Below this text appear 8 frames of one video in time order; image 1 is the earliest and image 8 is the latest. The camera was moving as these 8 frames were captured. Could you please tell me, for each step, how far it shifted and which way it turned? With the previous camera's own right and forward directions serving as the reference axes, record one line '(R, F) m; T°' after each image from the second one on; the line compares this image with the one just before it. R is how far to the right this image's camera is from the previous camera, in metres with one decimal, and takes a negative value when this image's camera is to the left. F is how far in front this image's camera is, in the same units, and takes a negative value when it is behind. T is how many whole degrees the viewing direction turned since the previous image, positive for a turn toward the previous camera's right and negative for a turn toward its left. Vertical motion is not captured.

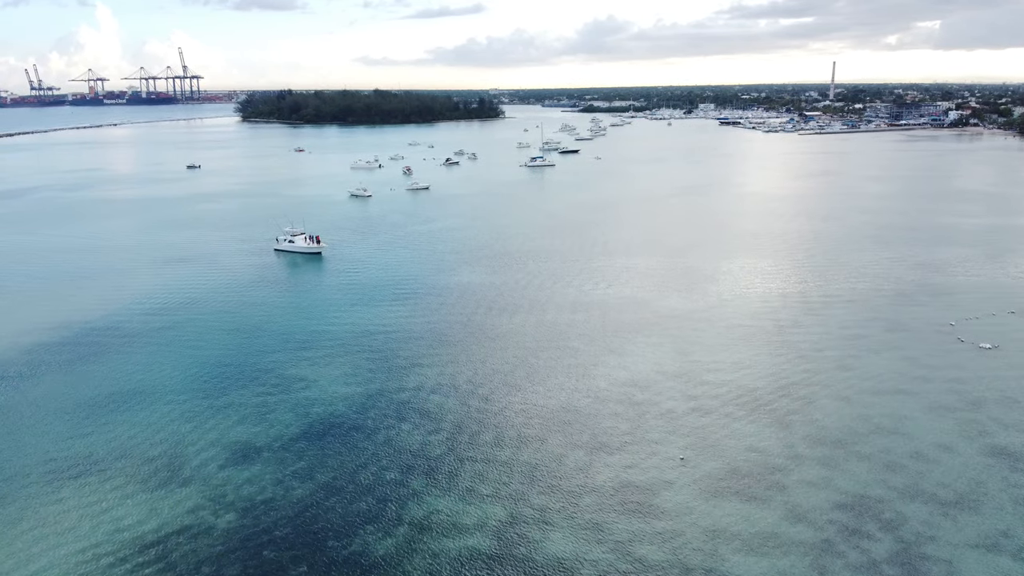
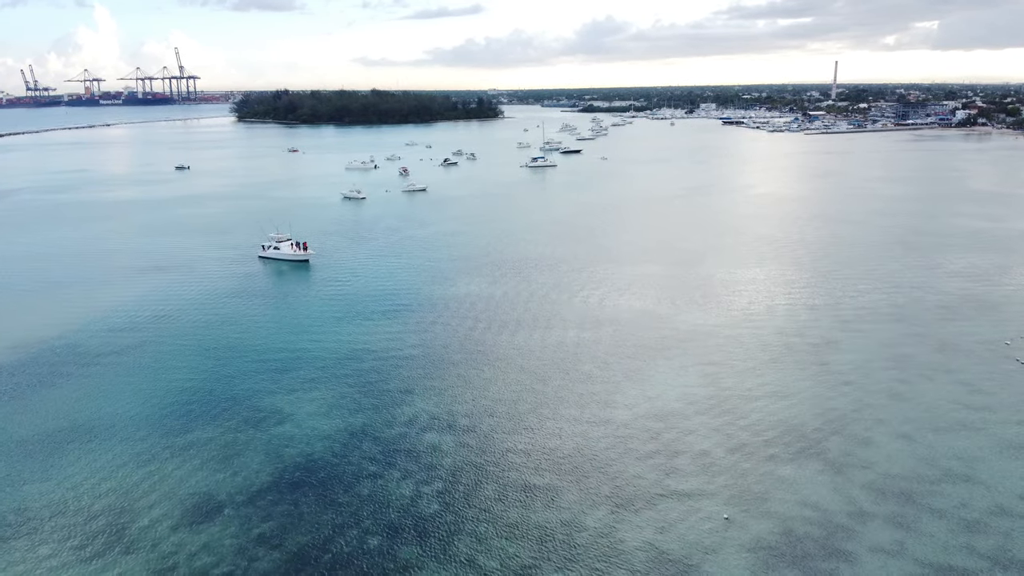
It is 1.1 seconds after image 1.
(-0.1, +0.9) m; 0°
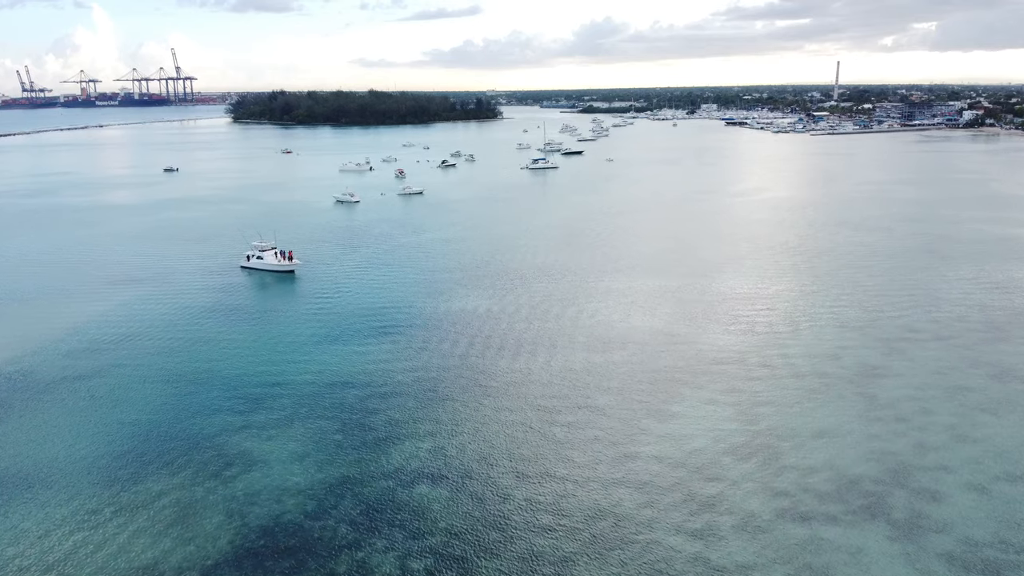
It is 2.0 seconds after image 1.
(0.0, +0.8) m; 0°
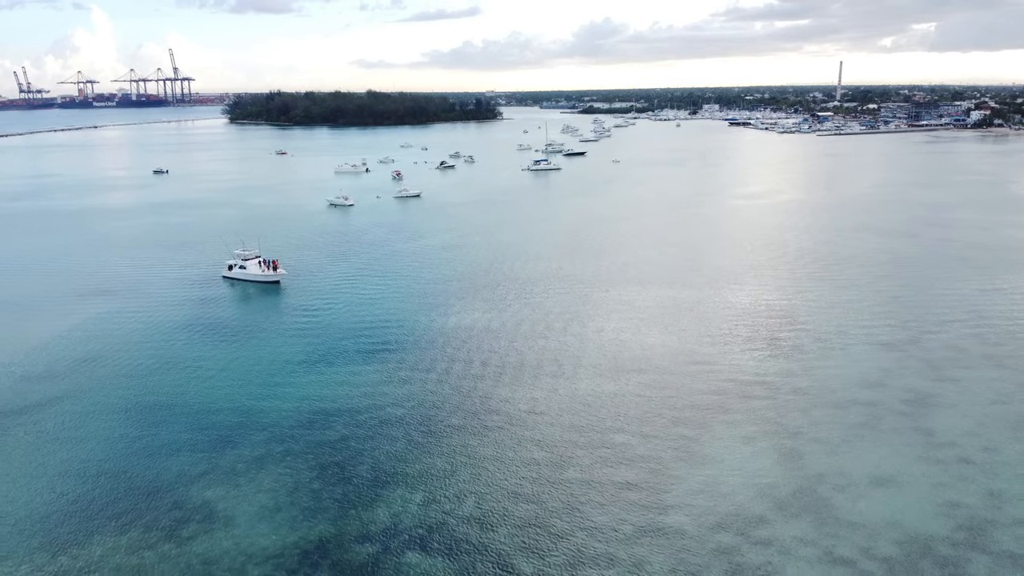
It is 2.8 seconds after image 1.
(0.0, +0.8) m; 0°
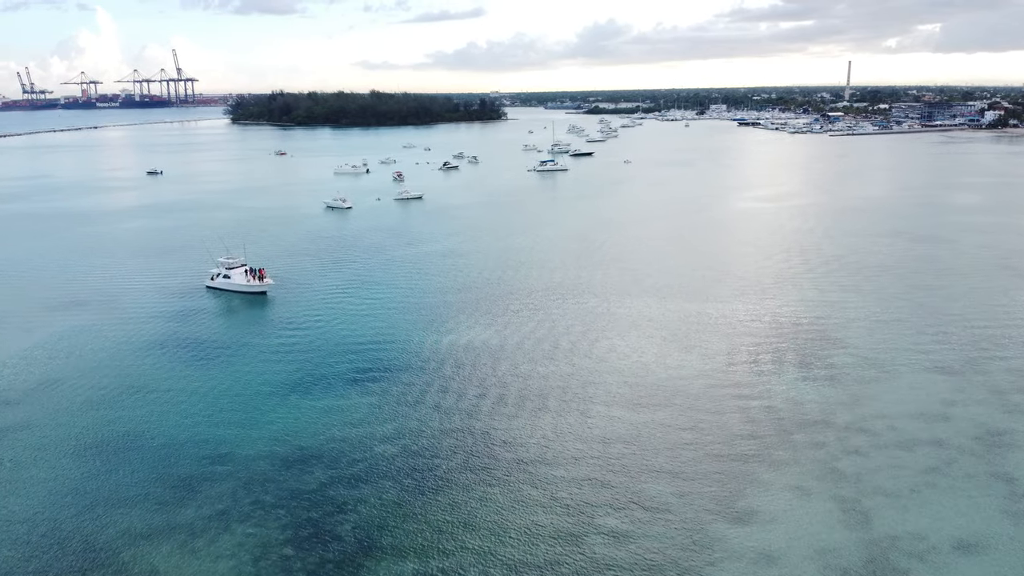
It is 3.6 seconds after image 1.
(0.0, +0.8) m; 0°
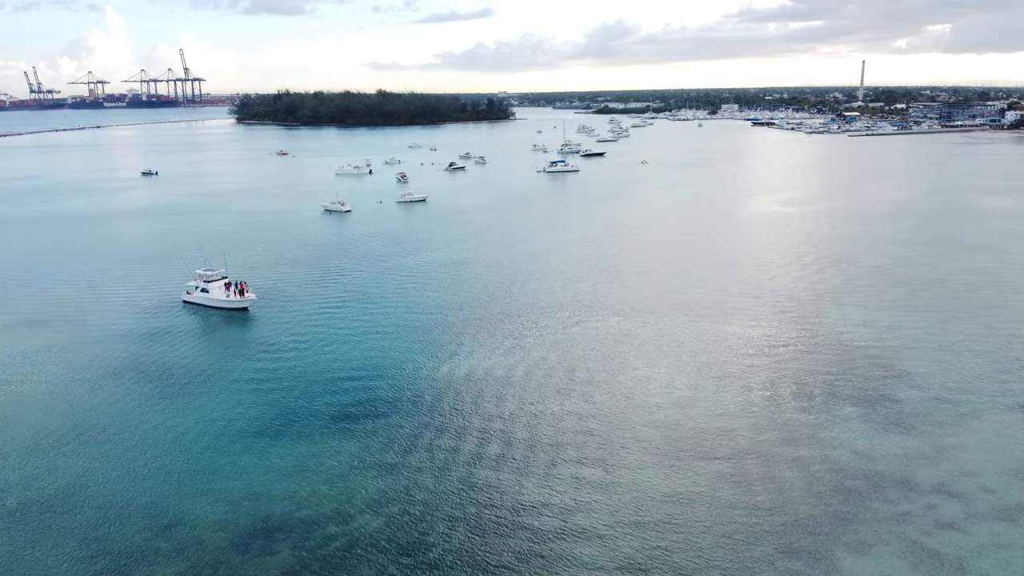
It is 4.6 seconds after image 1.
(0.0, +0.9) m; 0°
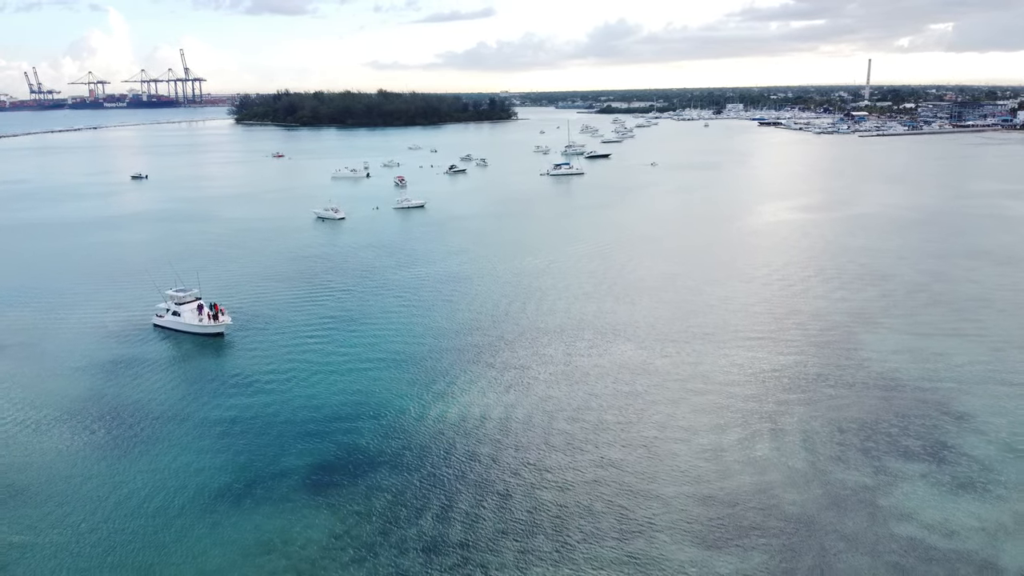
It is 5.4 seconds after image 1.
(0.0, +0.8) m; 0°
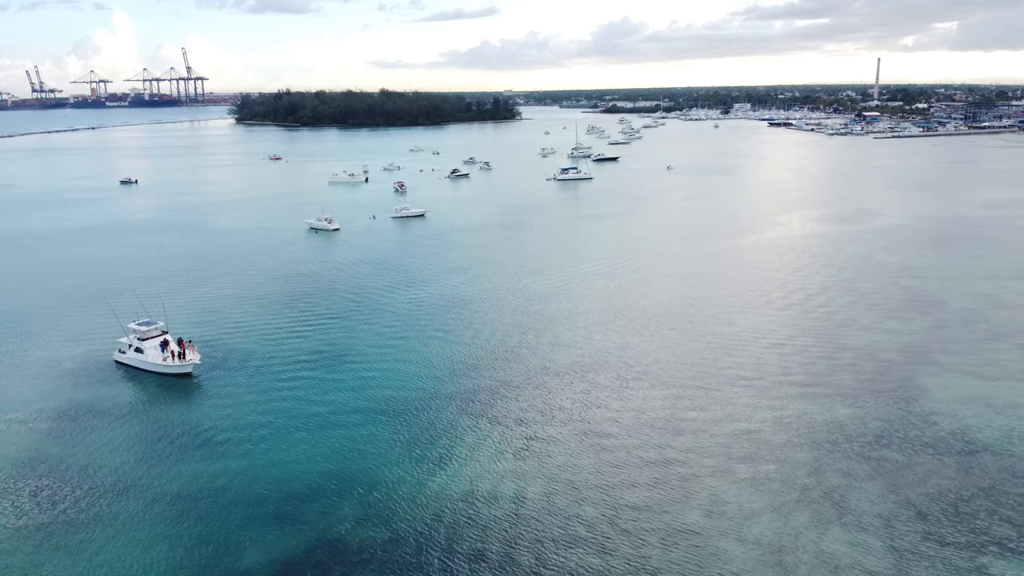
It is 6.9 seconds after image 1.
(0.0, +0.9) m; 0°
